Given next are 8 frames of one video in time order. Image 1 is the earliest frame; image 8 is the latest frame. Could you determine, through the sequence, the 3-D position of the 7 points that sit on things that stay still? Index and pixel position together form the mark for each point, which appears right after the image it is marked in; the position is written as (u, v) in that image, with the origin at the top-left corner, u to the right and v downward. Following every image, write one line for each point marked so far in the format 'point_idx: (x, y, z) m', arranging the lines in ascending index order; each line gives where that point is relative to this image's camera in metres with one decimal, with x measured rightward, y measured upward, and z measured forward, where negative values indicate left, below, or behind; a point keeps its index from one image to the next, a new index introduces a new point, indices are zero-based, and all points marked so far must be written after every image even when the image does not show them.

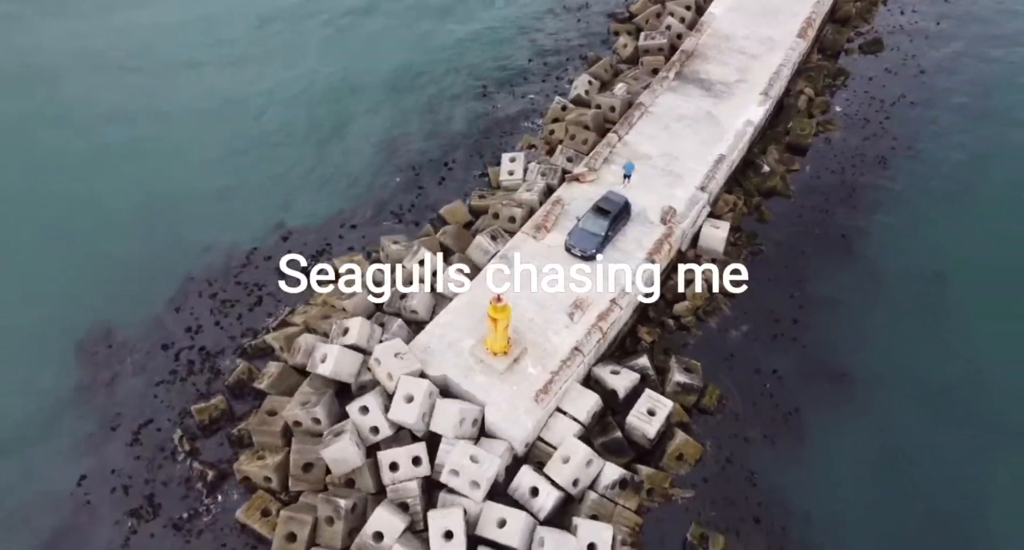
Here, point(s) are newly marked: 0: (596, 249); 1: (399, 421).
0: (+2.3, +0.8, +19.9) m
1: (-2.6, -3.6, +16.7) m
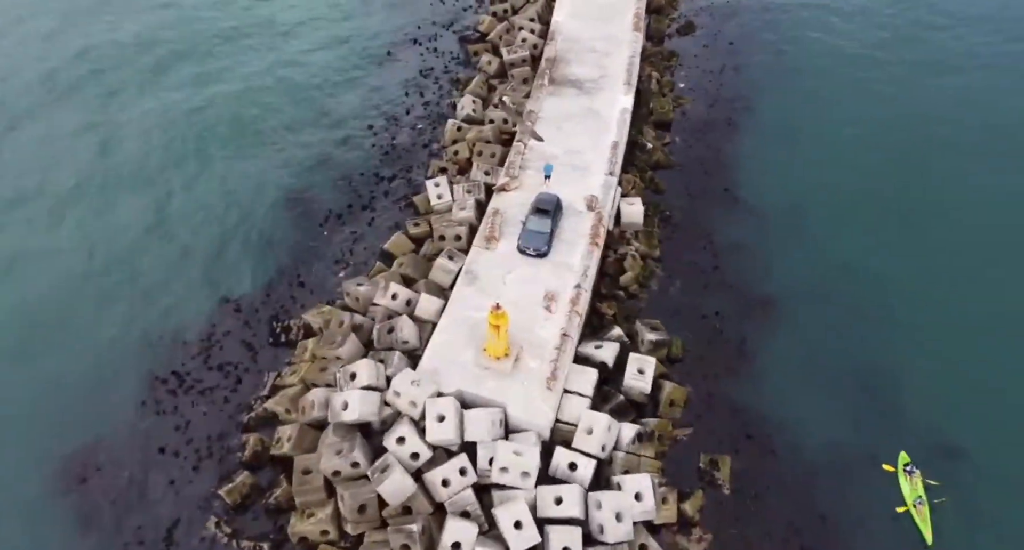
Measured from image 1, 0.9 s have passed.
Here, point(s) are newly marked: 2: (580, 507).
0: (+1.0, +0.9, +22.0) m
1: (-1.8, -4.3, +17.7) m
2: (+1.7, -5.9, +17.2) m
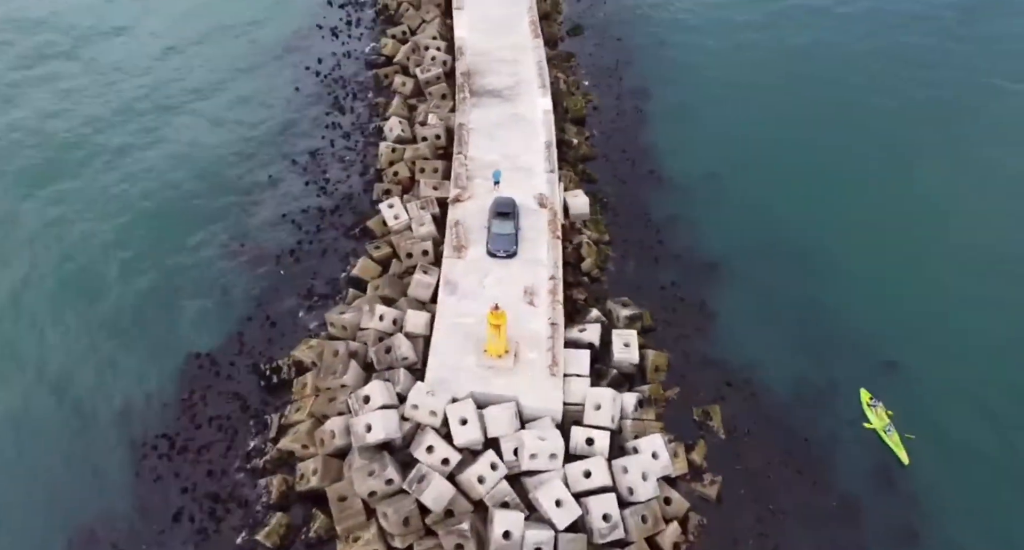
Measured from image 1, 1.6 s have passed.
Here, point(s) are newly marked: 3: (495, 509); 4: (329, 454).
0: (0.0, +1.0, +23.2) m
1: (-1.2, -4.5, +18.5) m
2: (+2.6, -5.4, +18.5) m
3: (-0.4, -6.1, +17.7) m
4: (-5.0, -4.9, +18.9) m
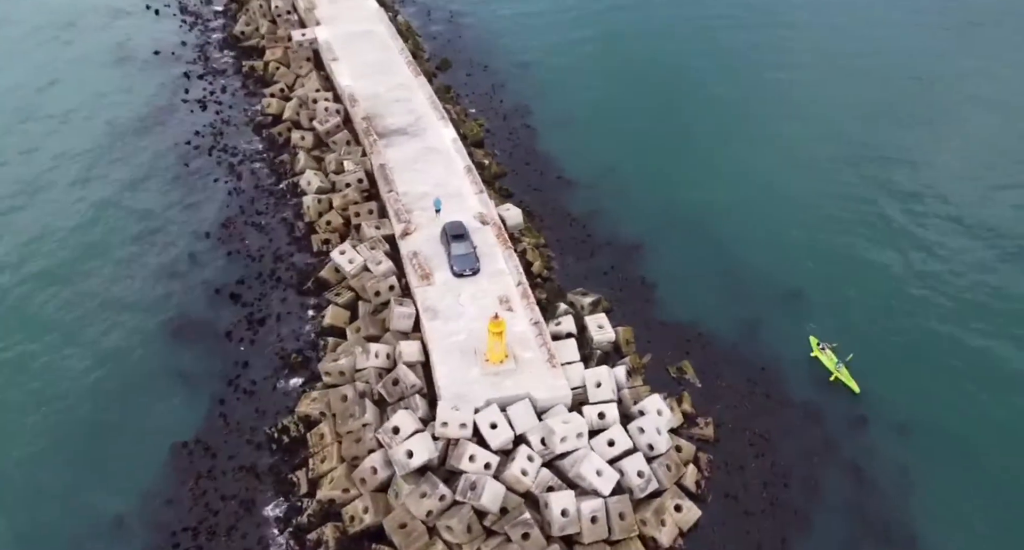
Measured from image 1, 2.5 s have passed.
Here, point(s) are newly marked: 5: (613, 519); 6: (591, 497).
0: (-1.3, +0.4, +24.8) m
1: (-0.3, -4.8, +19.8) m
2: (+3.5, -5.0, +20.7) m
3: (+1.0, -6.1, +19.2) m
4: (-3.9, -6.1, +19.4) m
5: (+2.9, -6.9, +19.3) m
6: (+2.2, -6.3, +19.3) m
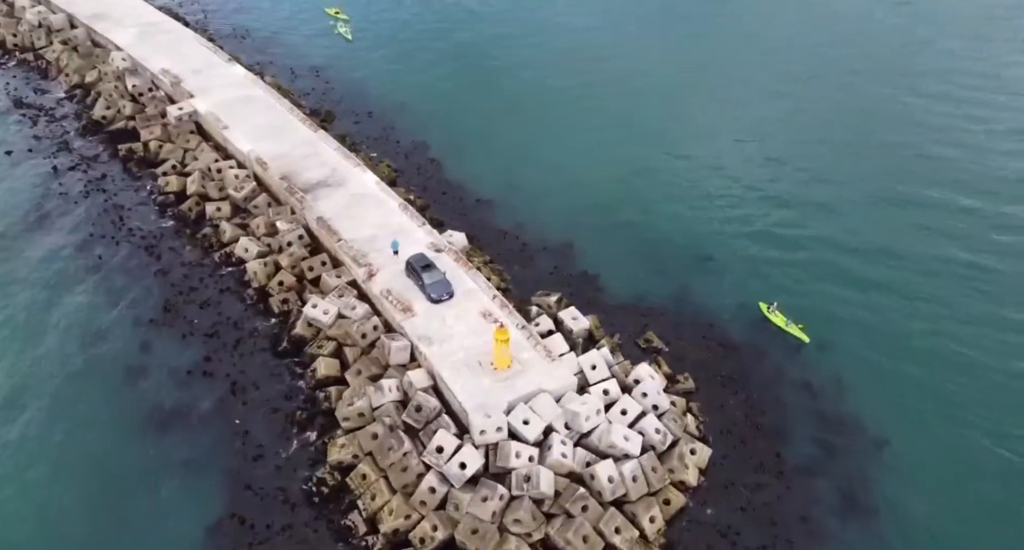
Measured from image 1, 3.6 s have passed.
0: (-2.4, -0.4, +26.4) m
1: (+0.8, -5.1, +21.7) m
2: (+4.3, -4.4, +23.4) m
3: (+2.4, -6.0, +21.3) m
4: (-2.3, -7.0, +20.5) m
5: (+4.4, -6.3, +21.8) m
6: (+3.6, -5.9, +21.7) m
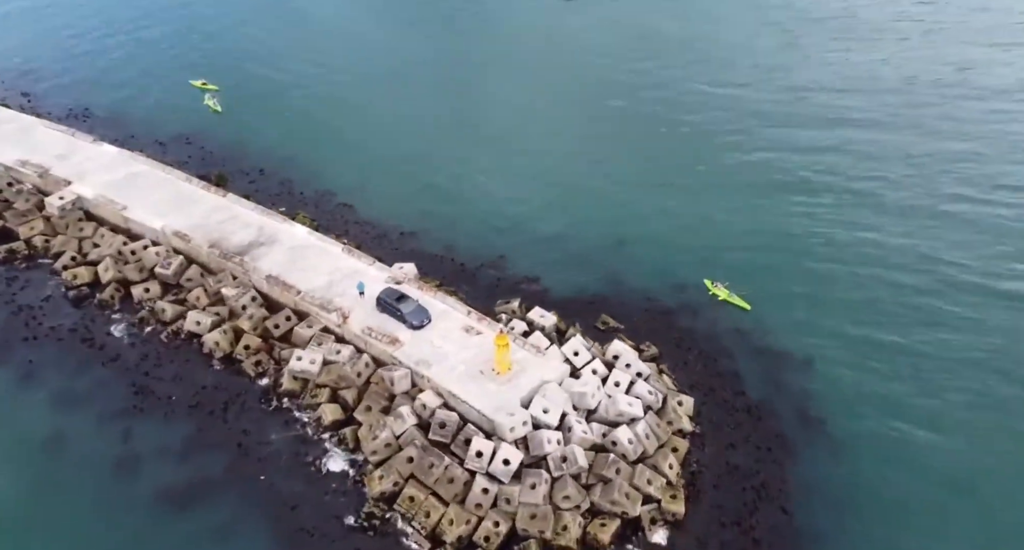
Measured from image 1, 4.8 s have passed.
0: (-3.5, -1.5, +27.9) m
1: (+1.6, -5.1, +23.9) m
2: (+4.4, -3.9, +26.4) m
3: (+3.4, -5.7, +23.9) m
4: (-0.7, -7.5, +22.0) m
5: (+5.2, -5.6, +24.9) m
6: (+4.4, -5.4, +24.7) m
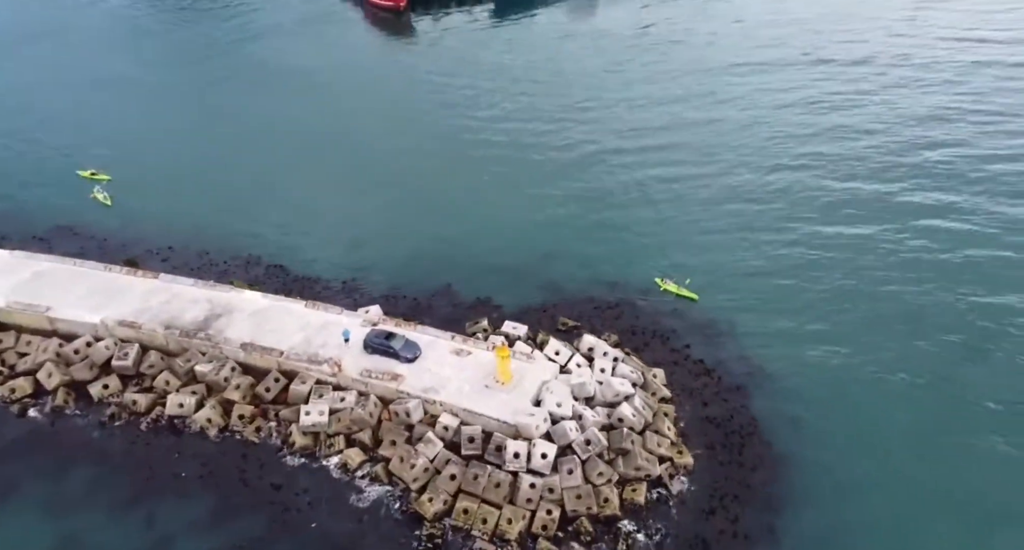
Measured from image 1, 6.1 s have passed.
0: (-4.1, -3.0, +29.6) m
1: (+2.2, -5.3, +26.7) m
2: (+4.2, -3.8, +29.8) m
3: (+4.1, -5.6, +27.1) m
4: (+0.9, -8.0, +24.3) m
5: (+5.6, -5.3, +28.5) m
6: (+4.9, -5.1, +28.1) m
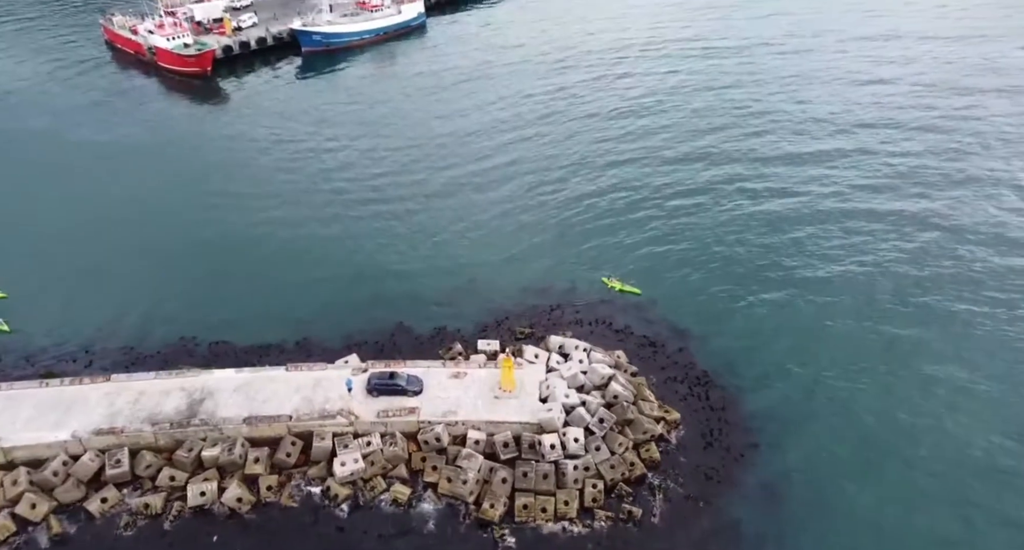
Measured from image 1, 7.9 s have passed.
0: (-4.3, -4.8, +31.8) m
1: (+2.9, -5.6, +30.7) m
2: (+3.6, -3.9, +34.2) m
3: (+4.6, -5.5, +31.6) m
4: (+2.8, -8.3, +28.0) m
5: (+5.6, -5.0, +33.3) m
6: (+5.0, -5.0, +32.7) m
